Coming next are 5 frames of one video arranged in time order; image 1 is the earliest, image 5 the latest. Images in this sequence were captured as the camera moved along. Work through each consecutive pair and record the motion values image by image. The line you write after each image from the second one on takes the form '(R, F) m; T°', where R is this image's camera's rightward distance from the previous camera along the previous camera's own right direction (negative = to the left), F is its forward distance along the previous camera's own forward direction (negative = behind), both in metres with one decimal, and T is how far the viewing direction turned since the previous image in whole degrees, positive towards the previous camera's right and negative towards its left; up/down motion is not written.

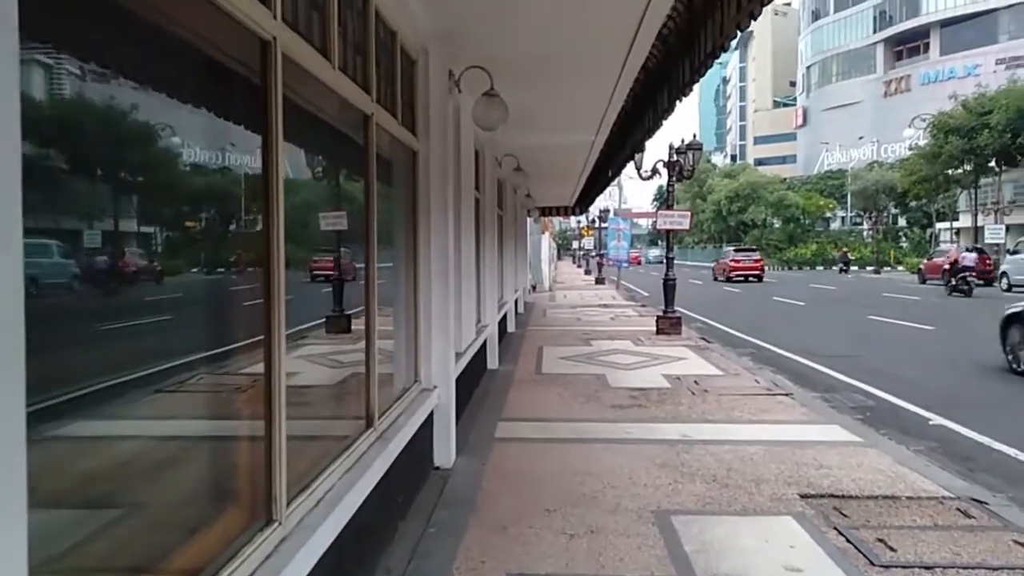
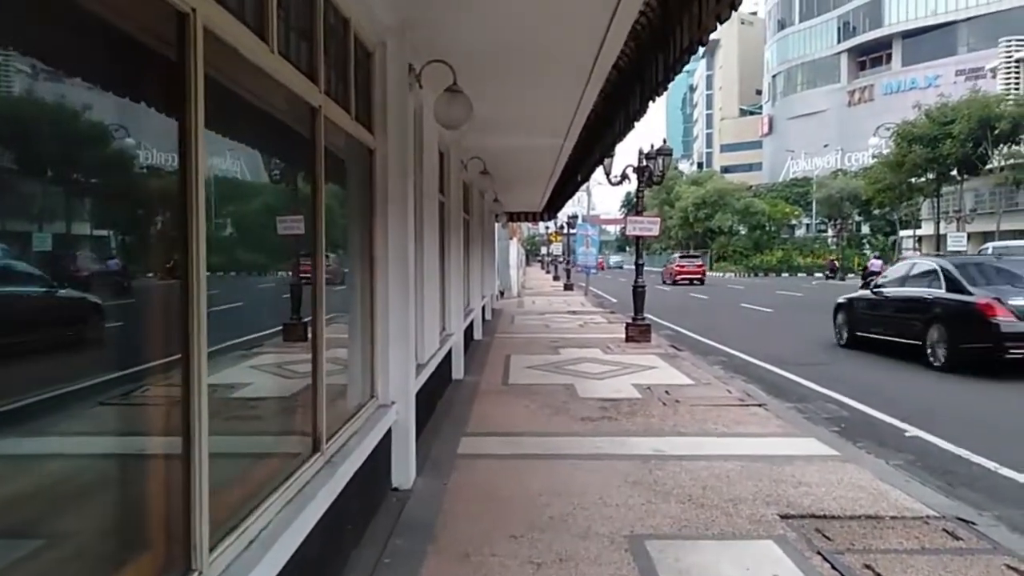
(0.0, +0.3) m; +2°
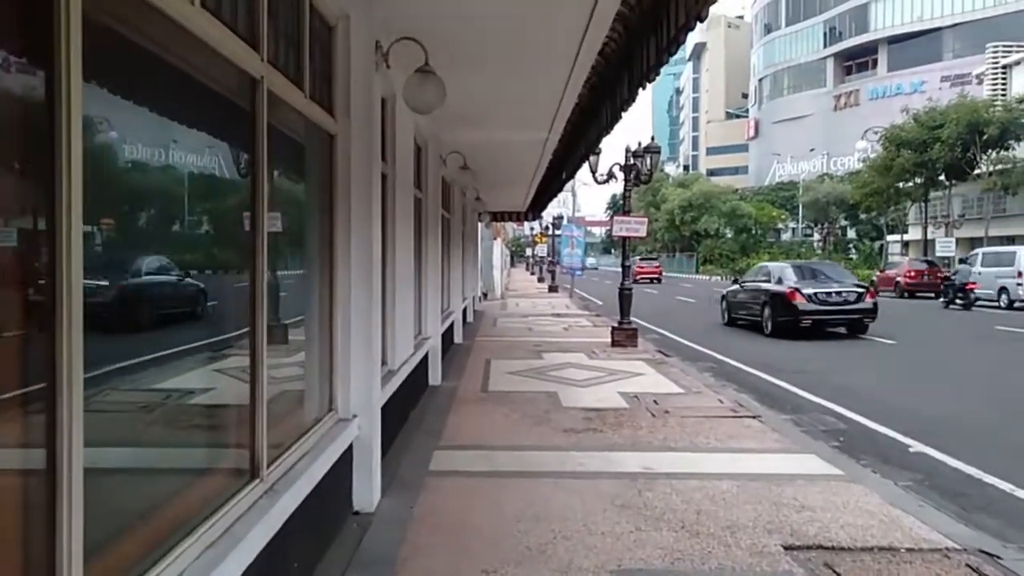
(0.0, +0.5) m; +1°
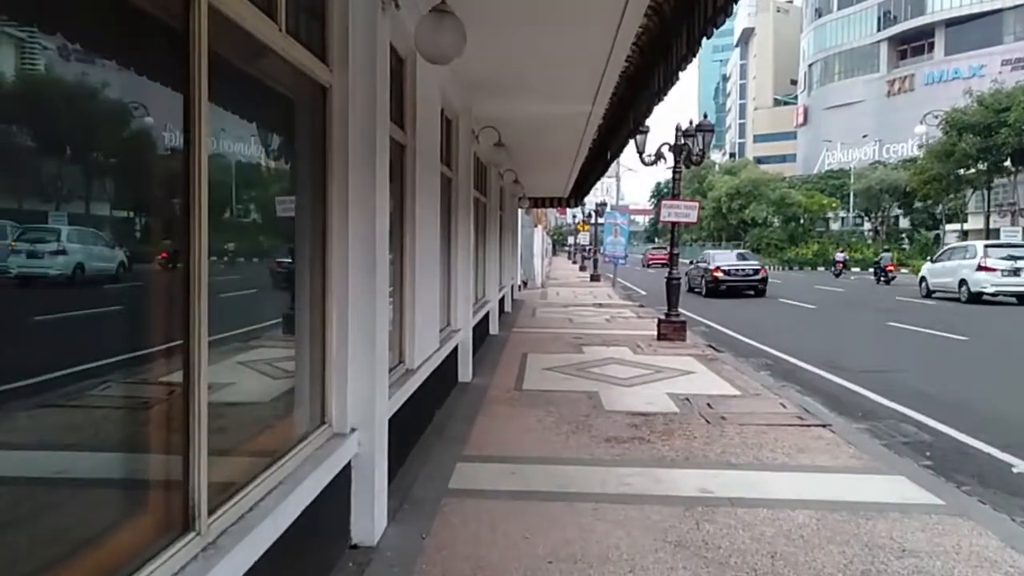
(0.0, +0.8) m; -3°
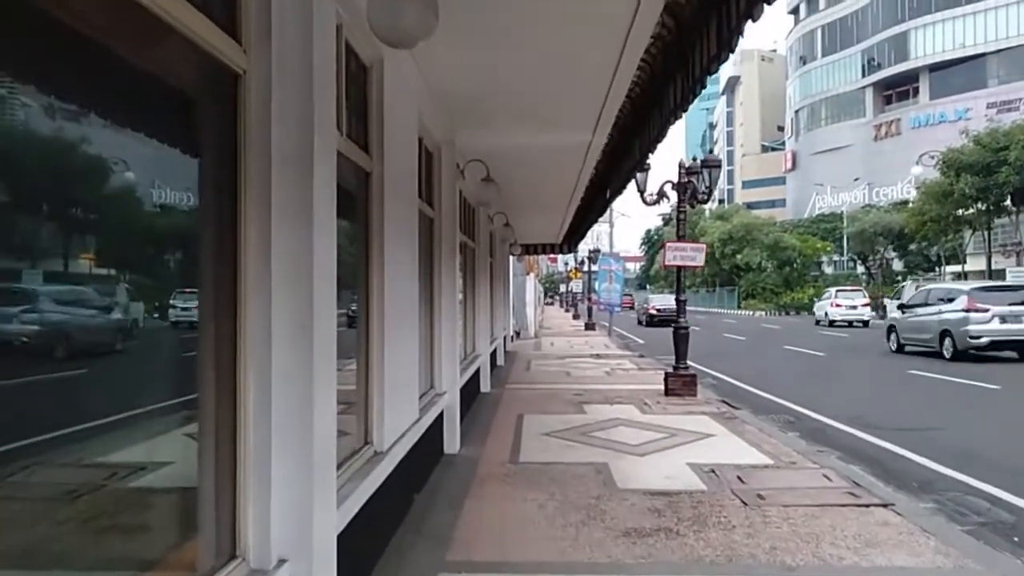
(0.0, +1.0) m; +1°
